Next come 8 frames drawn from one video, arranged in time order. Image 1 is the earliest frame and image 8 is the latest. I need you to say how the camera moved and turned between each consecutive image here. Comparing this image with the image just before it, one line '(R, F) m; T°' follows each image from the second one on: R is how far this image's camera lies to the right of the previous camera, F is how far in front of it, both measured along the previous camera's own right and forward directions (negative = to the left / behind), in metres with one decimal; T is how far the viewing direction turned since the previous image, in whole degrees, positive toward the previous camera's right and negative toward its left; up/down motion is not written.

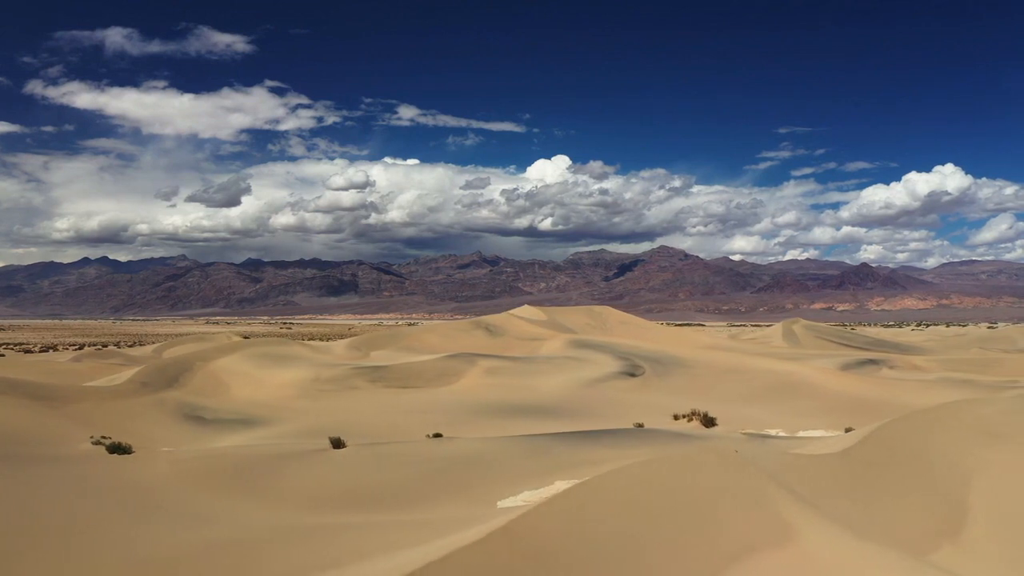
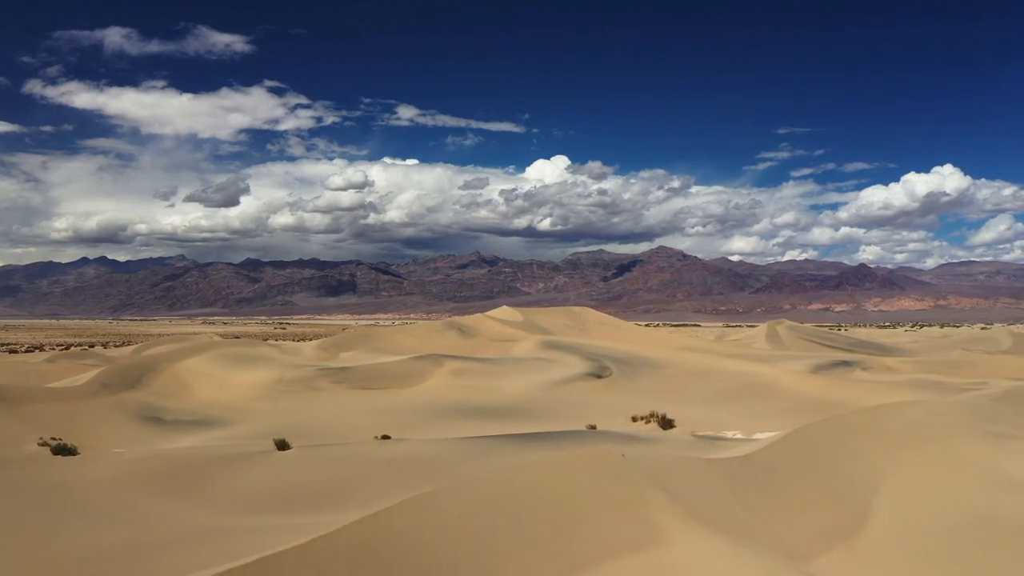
(+1.1, 0.0) m; 0°
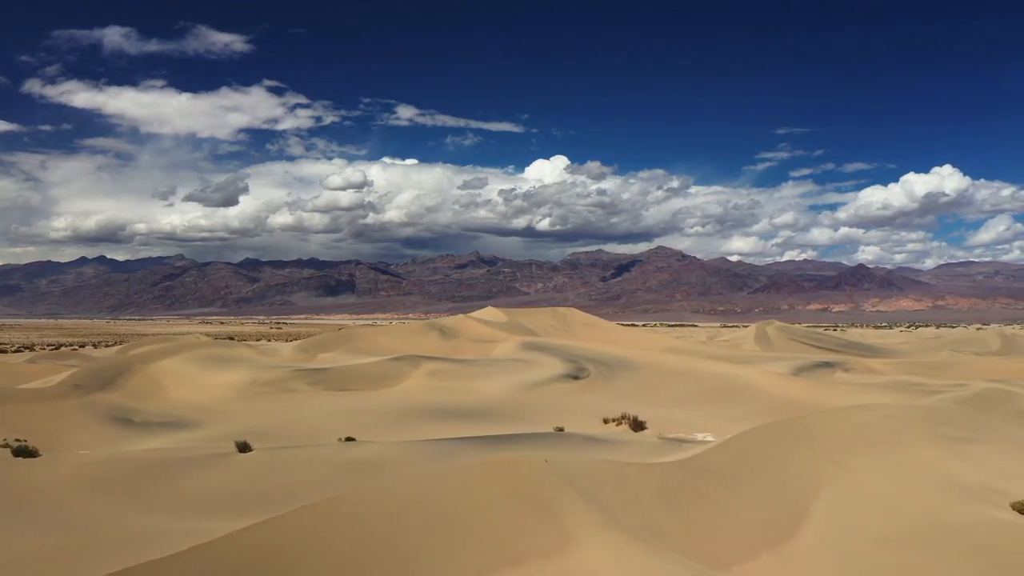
(+0.8, 0.0) m; 0°
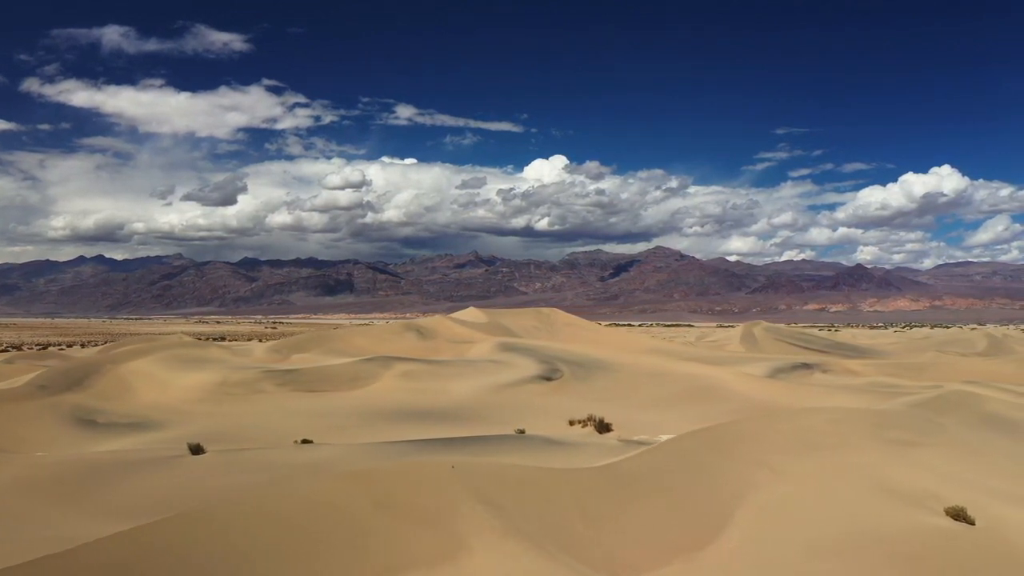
(+0.9, +0.1) m; 0°
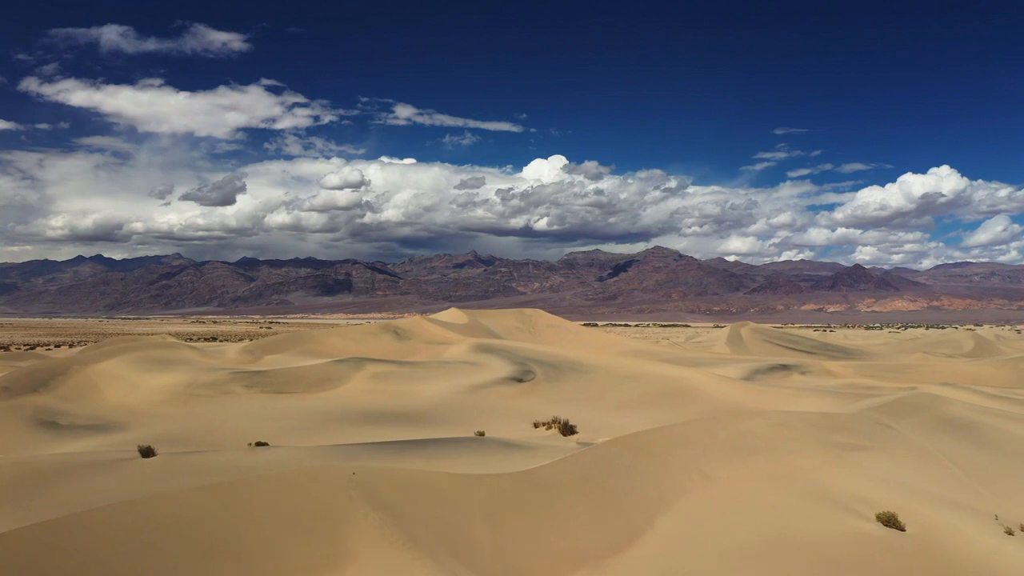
(+1.0, +0.1) m; 0°
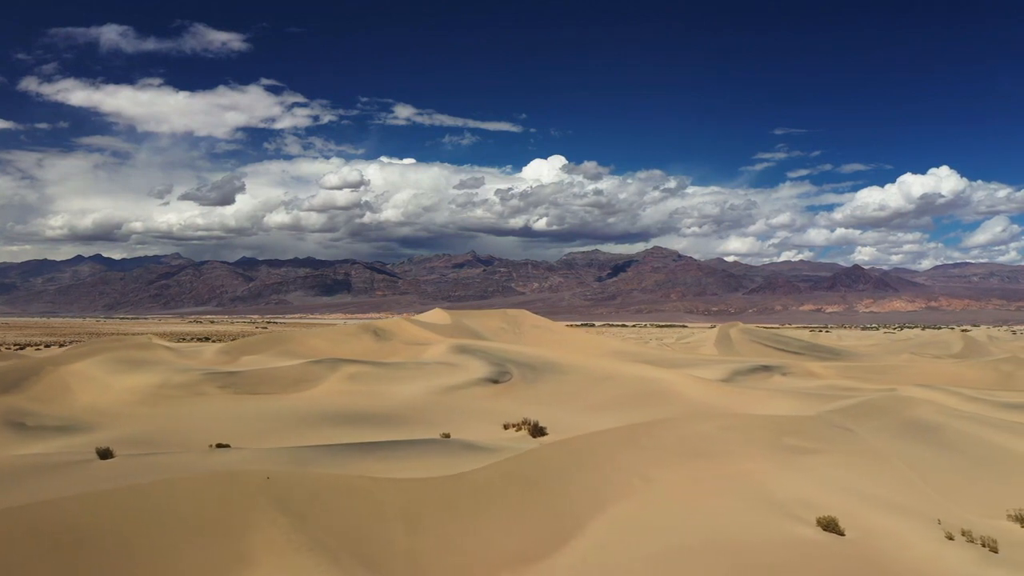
(+0.8, +0.1) m; 0°
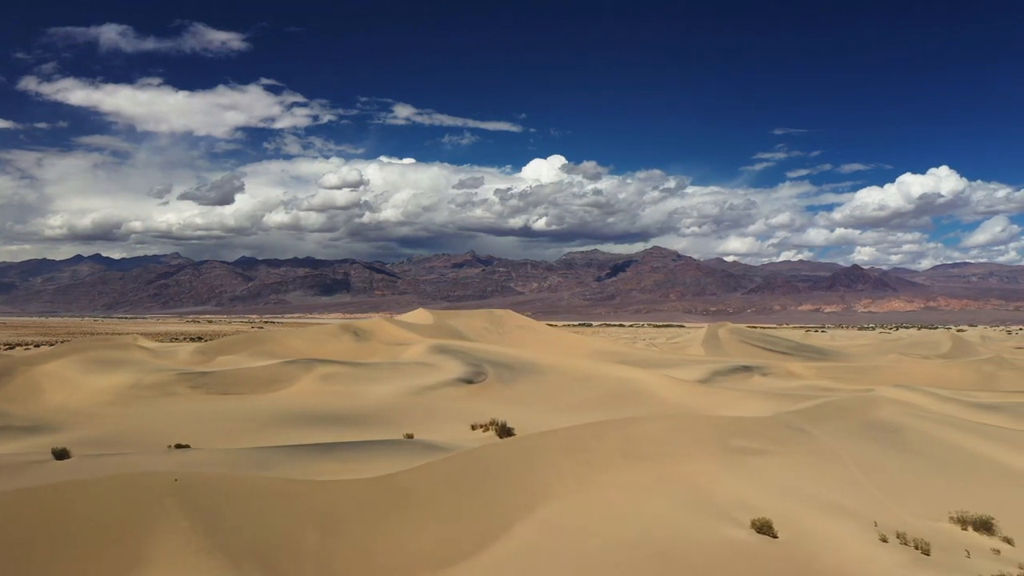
(+0.9, +0.1) m; 0°
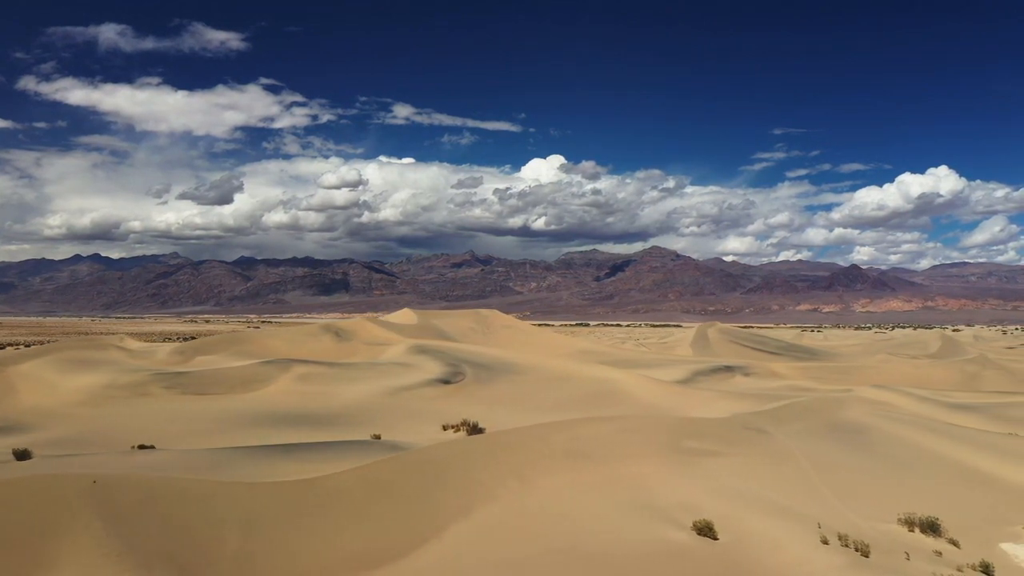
(+0.8, 0.0) m; 0°
